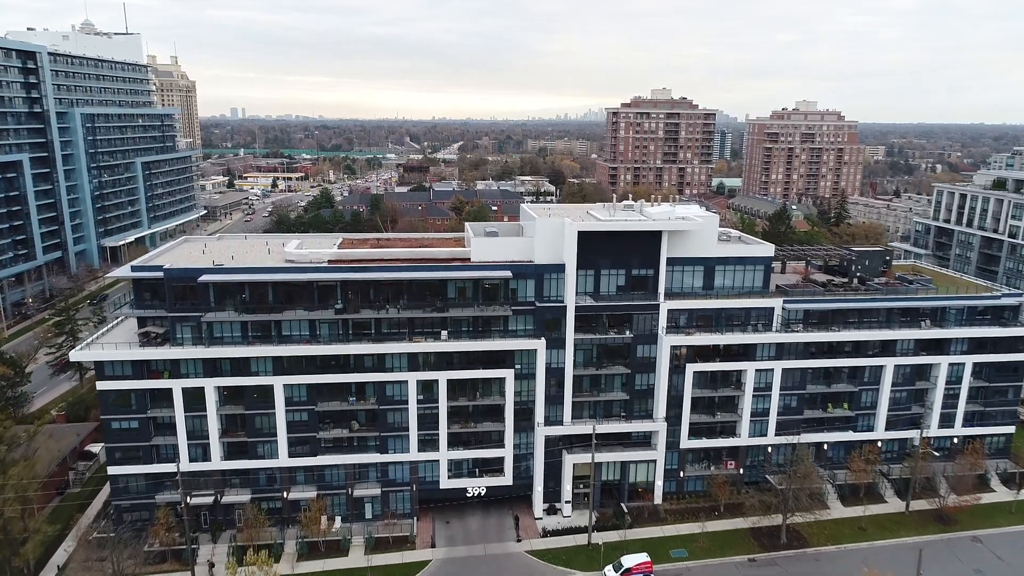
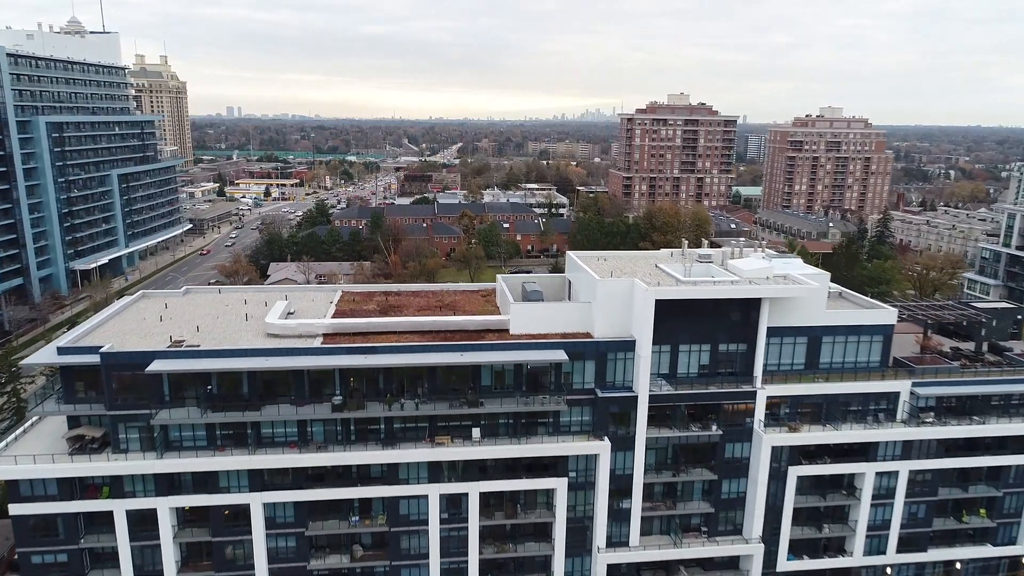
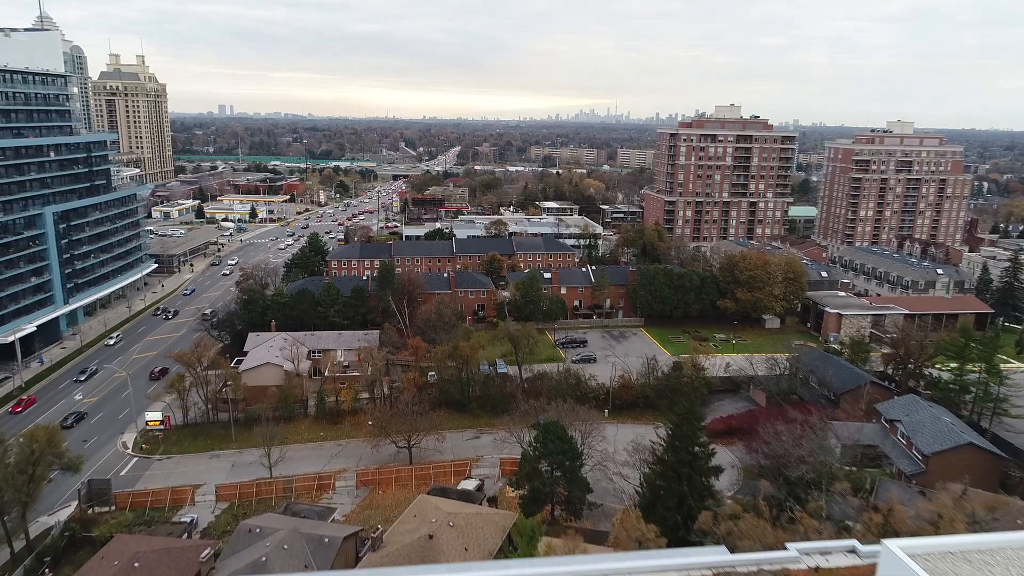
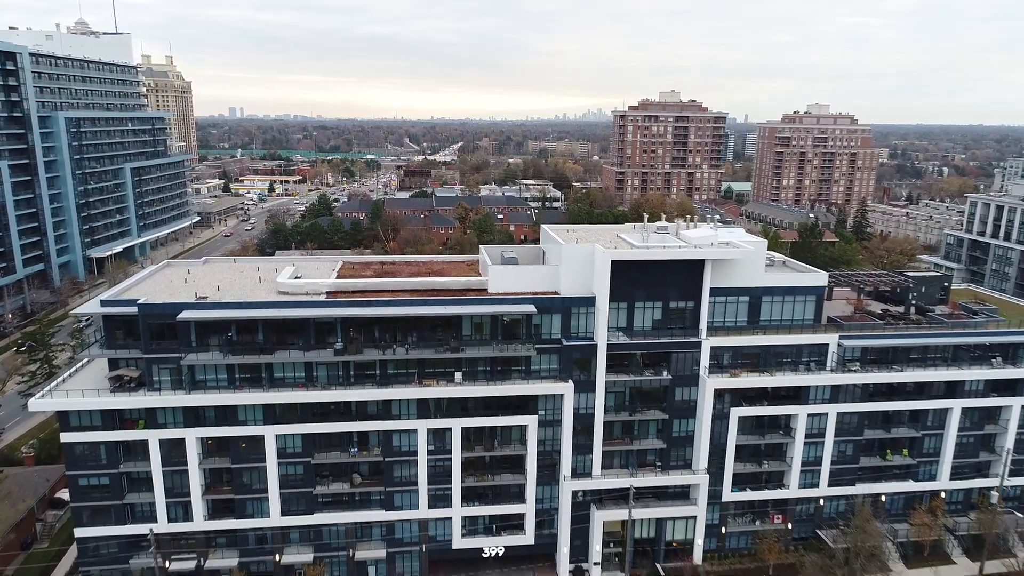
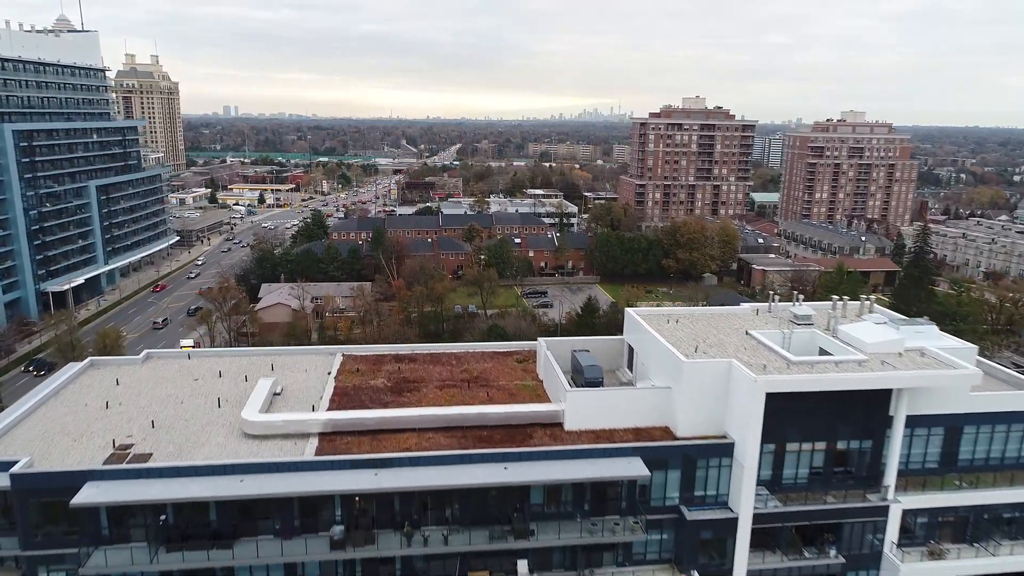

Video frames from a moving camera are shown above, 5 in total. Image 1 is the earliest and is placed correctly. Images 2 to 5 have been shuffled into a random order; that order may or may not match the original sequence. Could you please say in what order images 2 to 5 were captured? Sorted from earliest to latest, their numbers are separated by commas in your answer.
4, 2, 5, 3
